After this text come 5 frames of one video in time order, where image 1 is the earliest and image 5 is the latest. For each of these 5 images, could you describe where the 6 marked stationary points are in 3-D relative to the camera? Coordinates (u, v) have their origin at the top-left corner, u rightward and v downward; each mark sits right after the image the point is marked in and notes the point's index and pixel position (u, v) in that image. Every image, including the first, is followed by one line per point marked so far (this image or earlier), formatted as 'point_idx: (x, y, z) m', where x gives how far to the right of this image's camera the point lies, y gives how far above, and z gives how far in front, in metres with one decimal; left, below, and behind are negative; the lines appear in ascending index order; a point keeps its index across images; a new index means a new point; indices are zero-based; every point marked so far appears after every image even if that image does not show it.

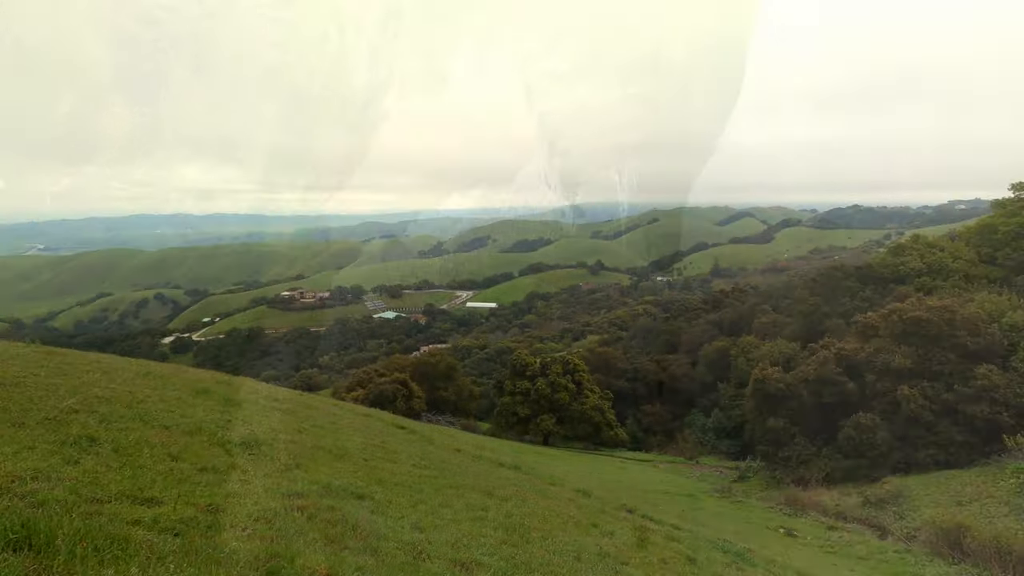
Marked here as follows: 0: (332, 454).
0: (-6.0, -5.1, +17.9) m
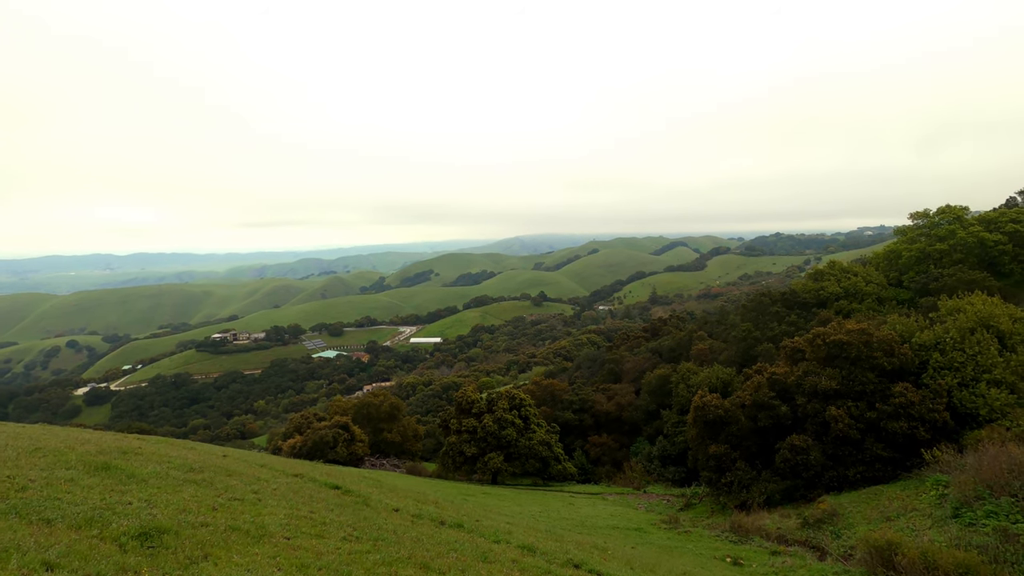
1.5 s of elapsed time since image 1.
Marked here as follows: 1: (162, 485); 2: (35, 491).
0: (-8.1, -7.4, +15.9) m
1: (-13.4, -7.4, +20.0) m
2: (-14.7, -6.1, +16.1) m
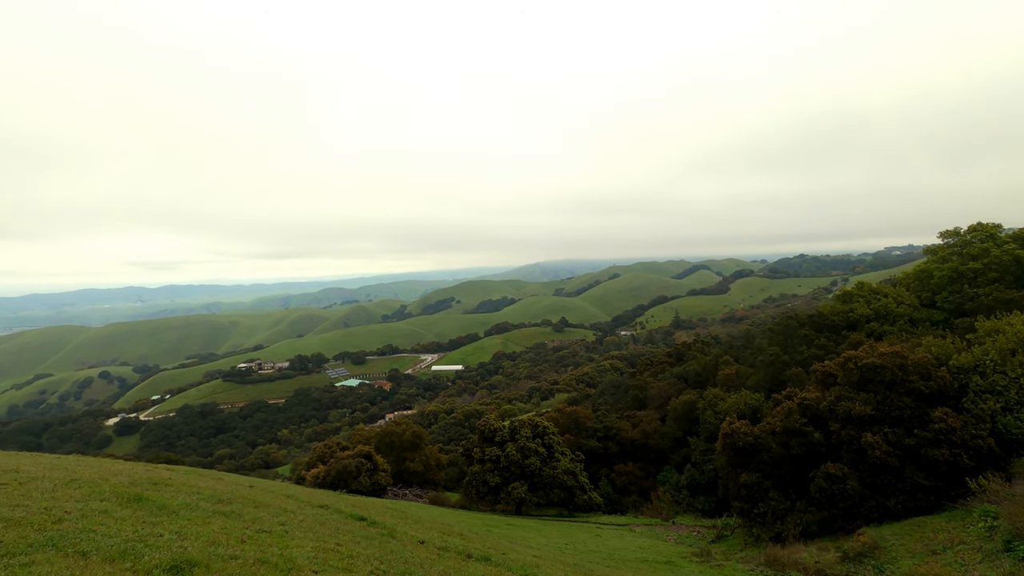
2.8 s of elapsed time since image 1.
0: (-7.2, -8.4, +15.8) m
1: (-12.3, -8.7, +20.1) m
2: (-13.7, -7.2, +16.3) m
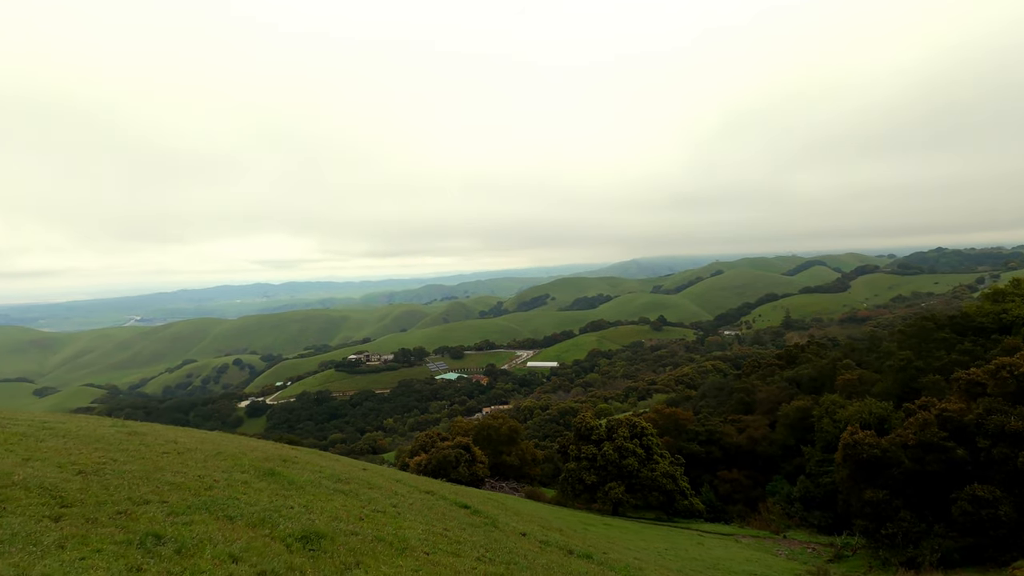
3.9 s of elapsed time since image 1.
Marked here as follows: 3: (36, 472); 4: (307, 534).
0: (-3.8, -8.1, +16.7) m
1: (-8.0, -8.4, +21.9) m
2: (-10.1, -7.0, +18.4) m
3: (-14.0, -5.4, +15.6) m
4: (-6.0, -7.1, +15.5) m
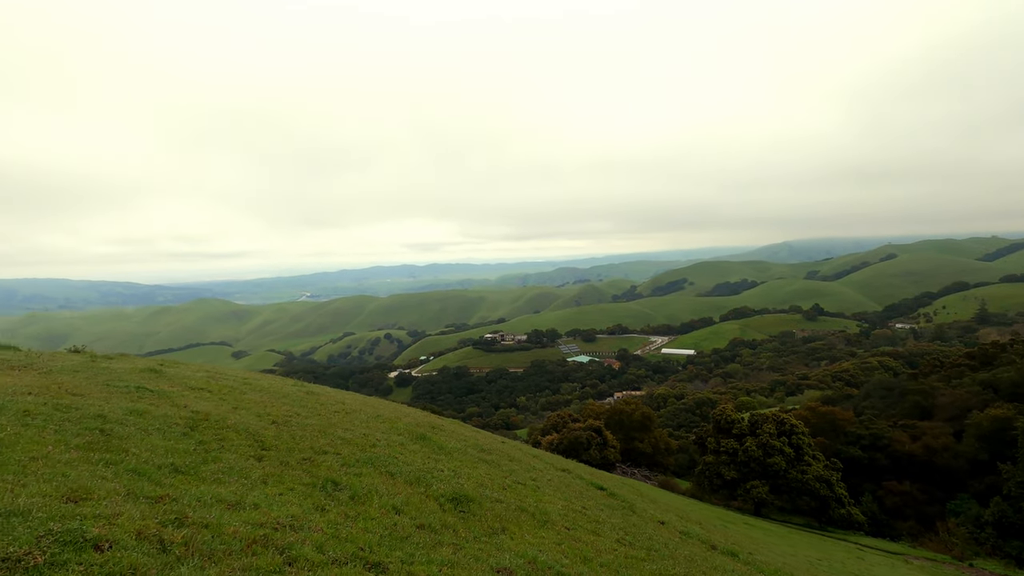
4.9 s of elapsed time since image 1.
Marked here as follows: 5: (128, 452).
0: (+0.9, -7.4, +17.2) m
1: (-2.0, -7.4, +23.2) m
2: (-4.8, -6.1, +20.3) m
3: (-9.3, -4.5, +18.5) m
4: (-1.5, -6.4, +16.5) m
5: (-8.9, -3.8, +12.3) m
